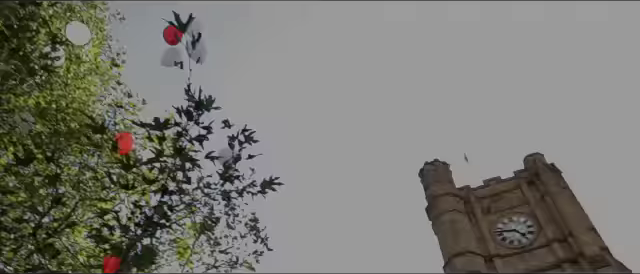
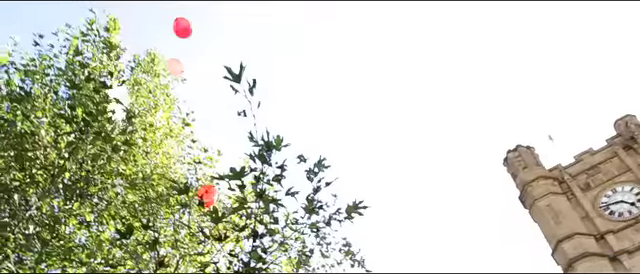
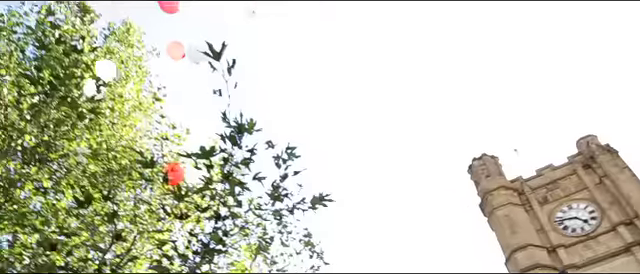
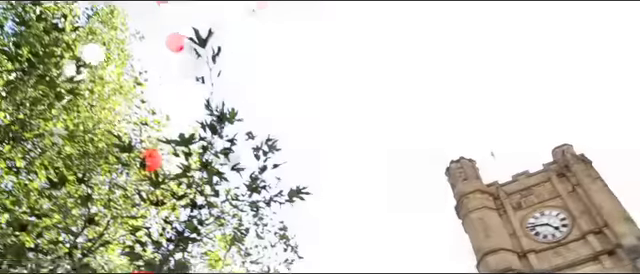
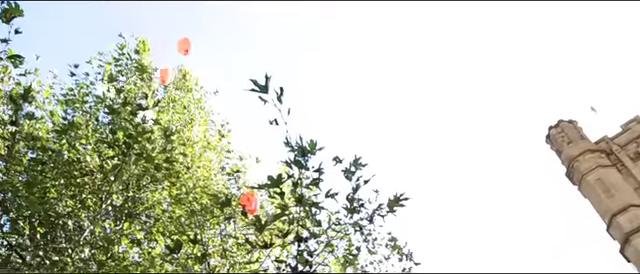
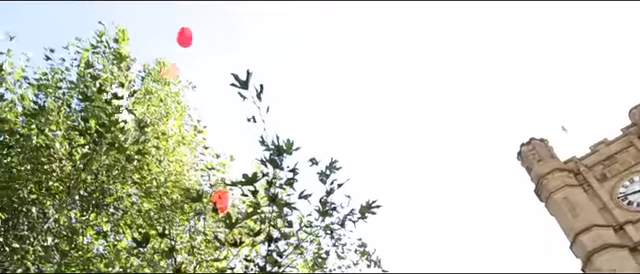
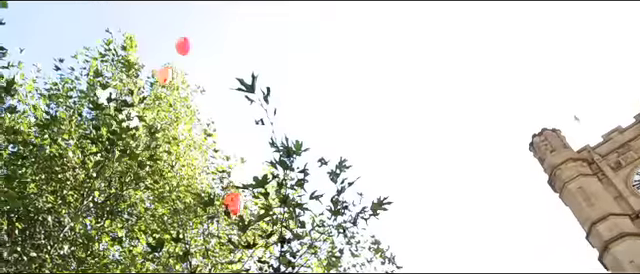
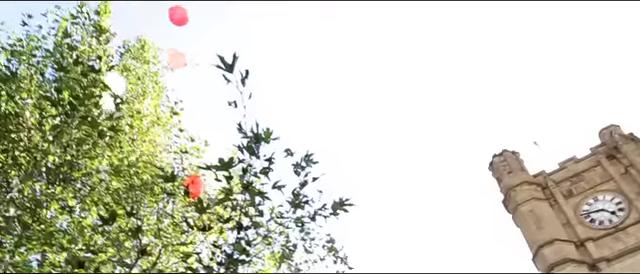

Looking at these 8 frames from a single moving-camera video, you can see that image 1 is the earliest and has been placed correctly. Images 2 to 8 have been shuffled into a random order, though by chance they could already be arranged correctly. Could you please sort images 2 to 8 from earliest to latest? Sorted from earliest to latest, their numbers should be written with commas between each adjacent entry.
4, 3, 8, 2, 6, 7, 5
